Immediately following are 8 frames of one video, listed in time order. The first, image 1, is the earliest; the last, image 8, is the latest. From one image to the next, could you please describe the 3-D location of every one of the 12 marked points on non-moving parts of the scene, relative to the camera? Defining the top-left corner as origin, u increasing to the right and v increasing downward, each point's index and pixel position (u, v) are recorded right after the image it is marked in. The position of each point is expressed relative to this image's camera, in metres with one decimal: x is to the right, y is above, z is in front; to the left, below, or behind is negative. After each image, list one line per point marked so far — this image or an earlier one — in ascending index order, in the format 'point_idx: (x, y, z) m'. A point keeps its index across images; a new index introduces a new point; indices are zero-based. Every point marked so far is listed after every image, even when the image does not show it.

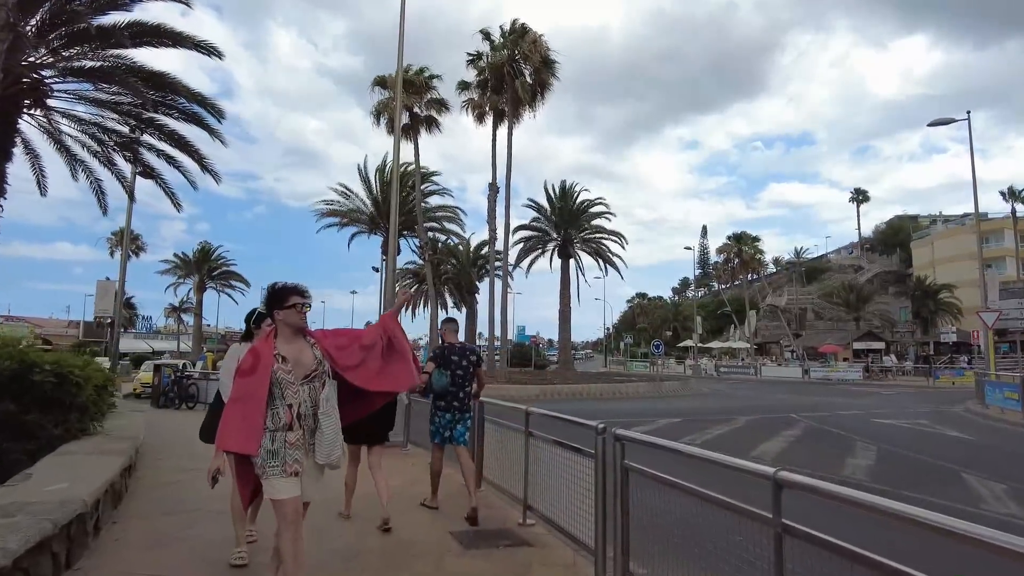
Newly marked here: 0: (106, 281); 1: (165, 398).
0: (-12.3, +0.2, +20.0) m
1: (-8.3, -2.6, +15.7) m
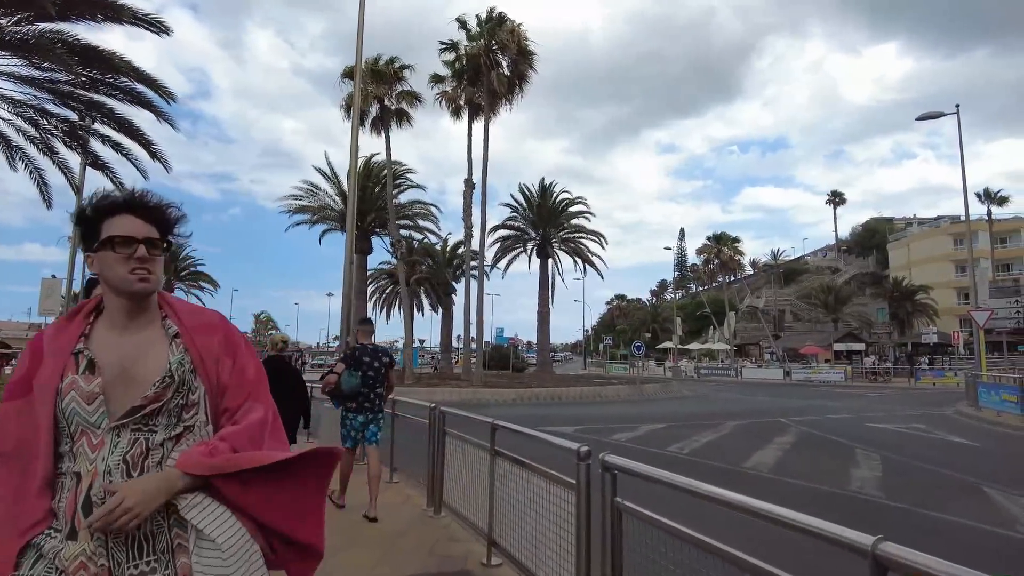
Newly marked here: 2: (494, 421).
0: (-13.0, +0.3, +18.6) m
1: (-8.9, -2.6, +14.5) m
2: (-0.1, -0.9, +4.4) m
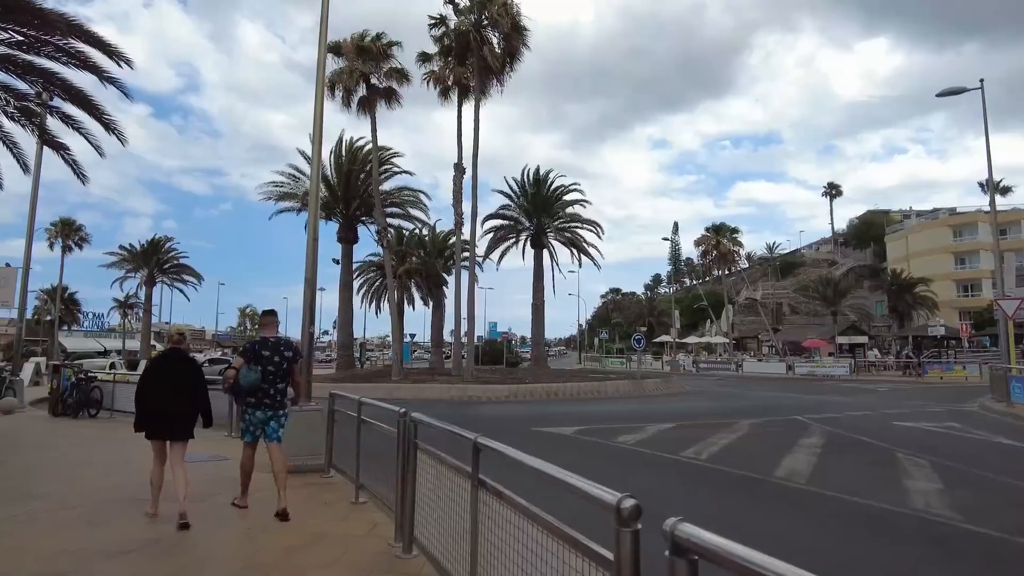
0: (-13.2, +0.5, +17.3) m
1: (-9.0, -2.3, +13.2) m
2: (-0.2, -0.7, +3.1) m
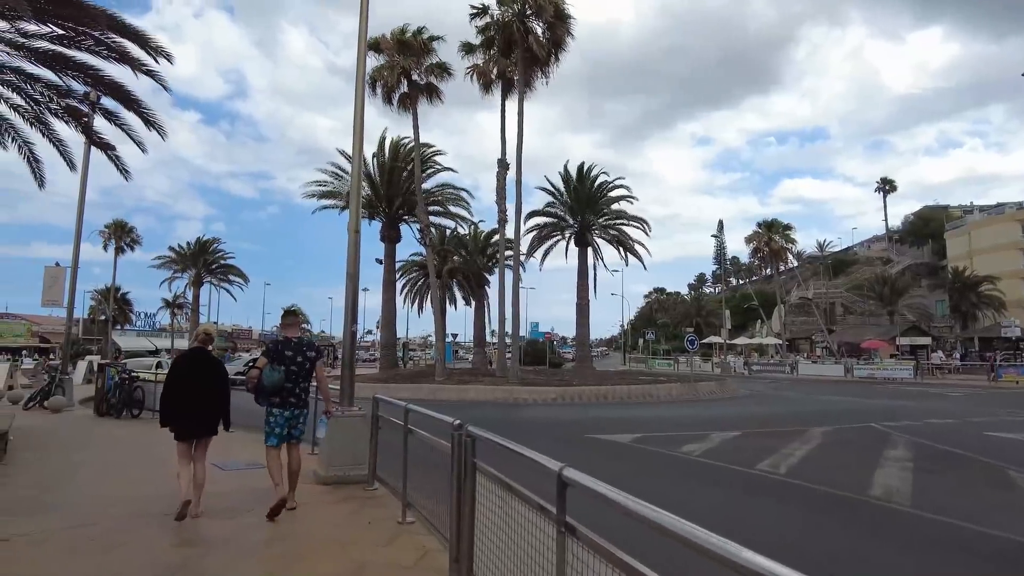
0: (-12.0, +0.5, +17.4) m
1: (-8.0, -2.3, +13.1) m
2: (+0.2, -0.7, +2.5) m
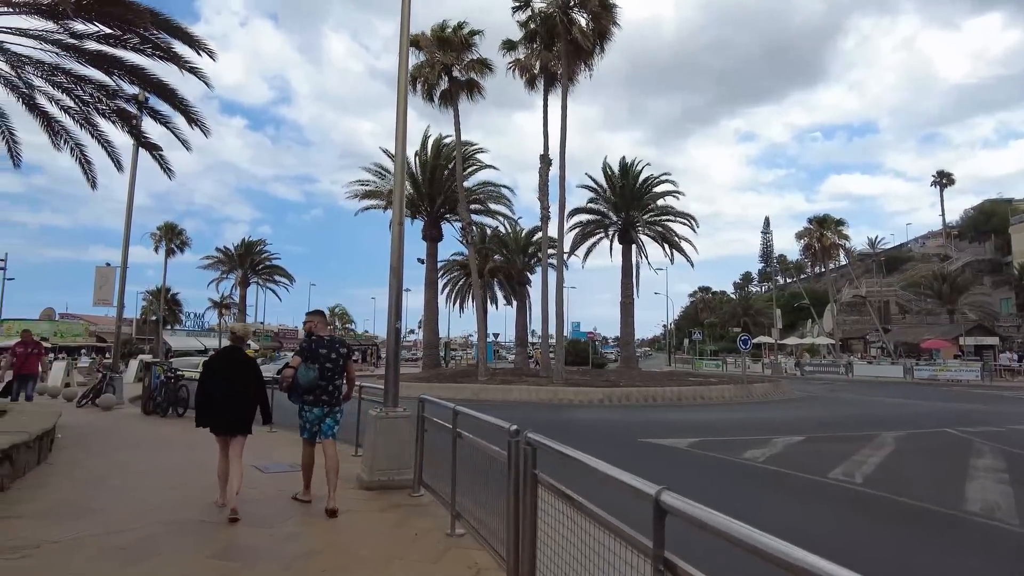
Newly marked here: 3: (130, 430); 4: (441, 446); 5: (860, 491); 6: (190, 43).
0: (-10.8, +0.5, +17.6) m
1: (-7.1, -2.3, +13.1) m
2: (+0.4, -0.6, +2.0) m
3: (-6.5, -2.4, +11.2) m
4: (-0.6, -1.3, +5.3) m
5: (+3.7, -2.1, +7.0) m
6: (-5.6, +4.2, +11.4) m
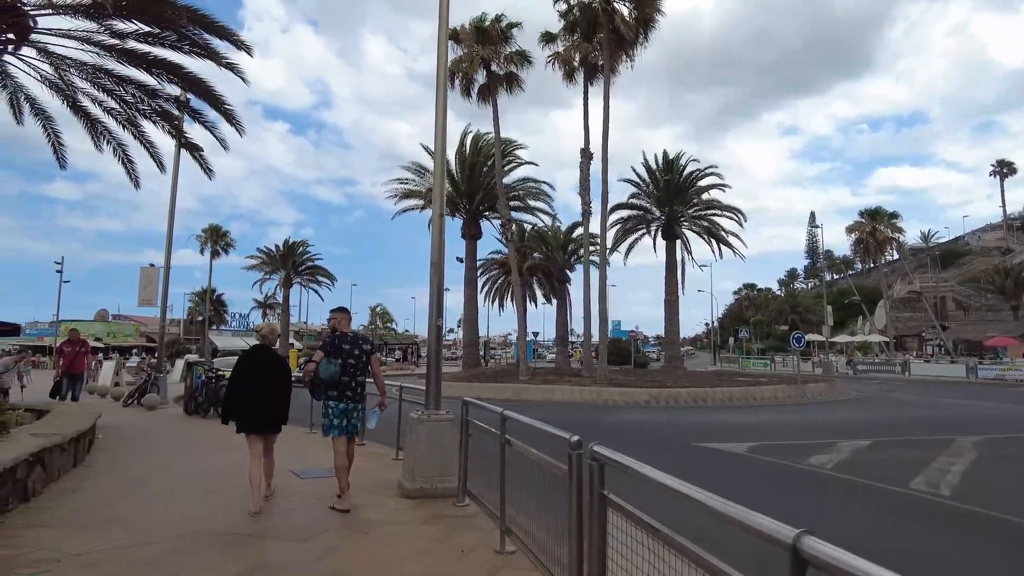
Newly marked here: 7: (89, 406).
0: (-9.7, +0.5, +17.8) m
1: (-6.3, -2.3, +13.0) m
2: (+0.6, -0.6, +1.6) m
3: (-5.7, -2.4, +11.1) m
4: (-0.2, -1.2, +4.9) m
5: (+4.2, -2.1, +6.4) m
6: (-4.8, +4.2, +11.2) m
7: (-6.1, -1.7, +9.5) m
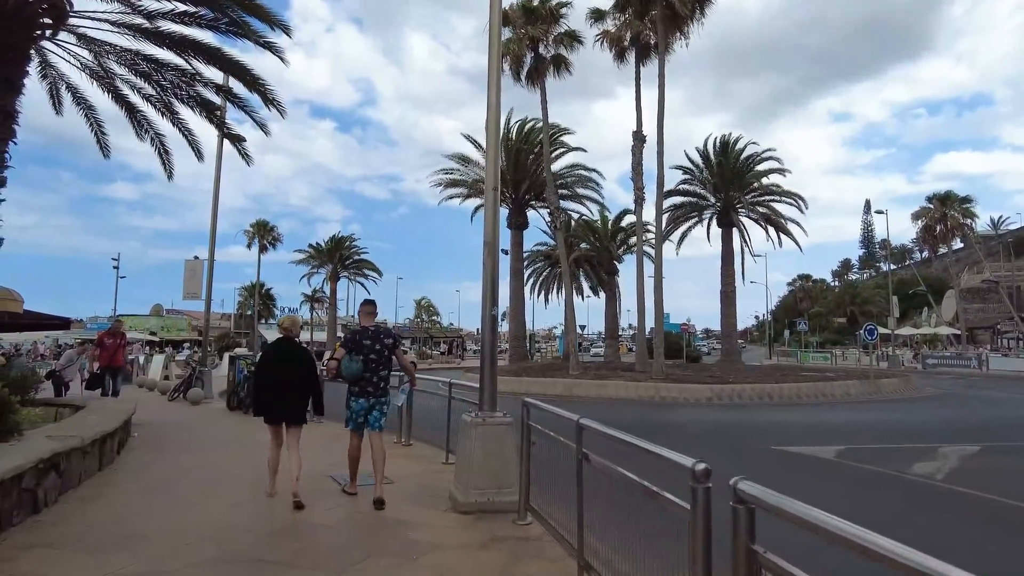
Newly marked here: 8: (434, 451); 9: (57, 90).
0: (-8.4, +0.7, +17.6) m
1: (-5.2, -2.1, +12.6) m
2: (+0.9, -0.5, +0.7) m
3: (-4.8, -2.2, +10.7) m
4: (+0.3, -1.1, +4.1) m
5: (+4.7, -1.9, +5.3) m
6: (-4.0, +4.4, +10.7) m
7: (-5.3, -1.6, +9.1) m
8: (-0.9, -1.9, +7.7) m
9: (-8.9, +3.9, +12.9) m
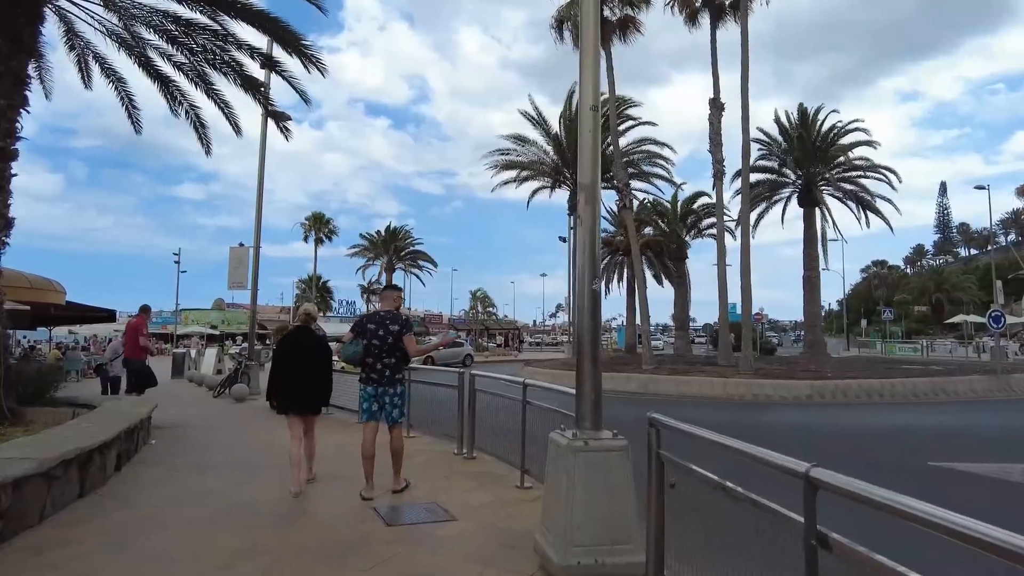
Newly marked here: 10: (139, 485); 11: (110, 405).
0: (-6.8, +1.0, +16.5) m
1: (-4.0, -1.9, +11.4) m
2: (+1.1, -0.3, -1.0) m
3: (-3.8, -2.0, +9.4) m
4: (+0.8, -0.9, +2.5) m
5: (+5.4, -1.6, +3.3) m
6: (-3.0, +4.6, +9.3) m
7: (-4.3, -1.4, +7.9) m
8: (-0.1, -1.7, +6.1) m
9: (-7.7, +4.1, +11.9) m
10: (-3.0, -1.6, +5.4) m
11: (-4.7, -1.4, +7.7) m
